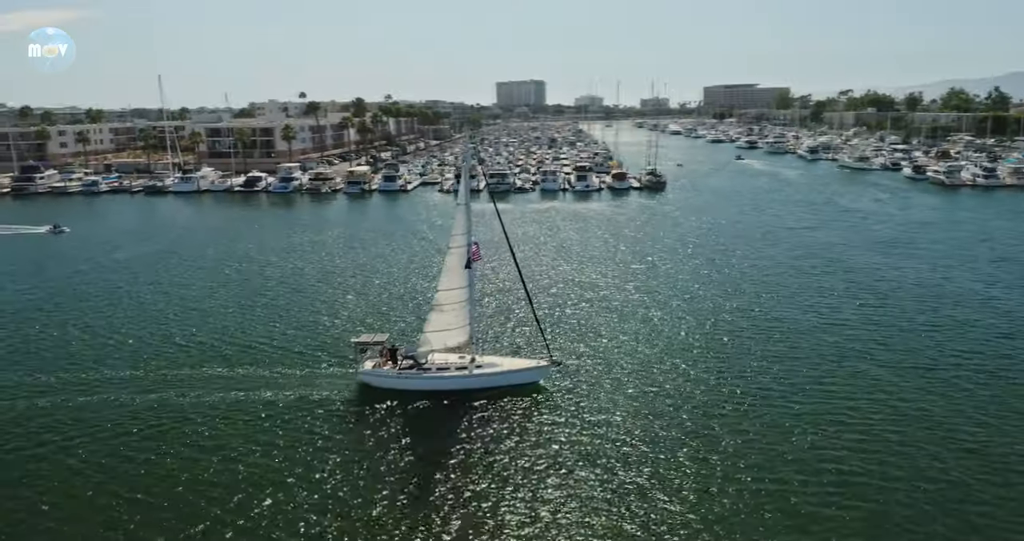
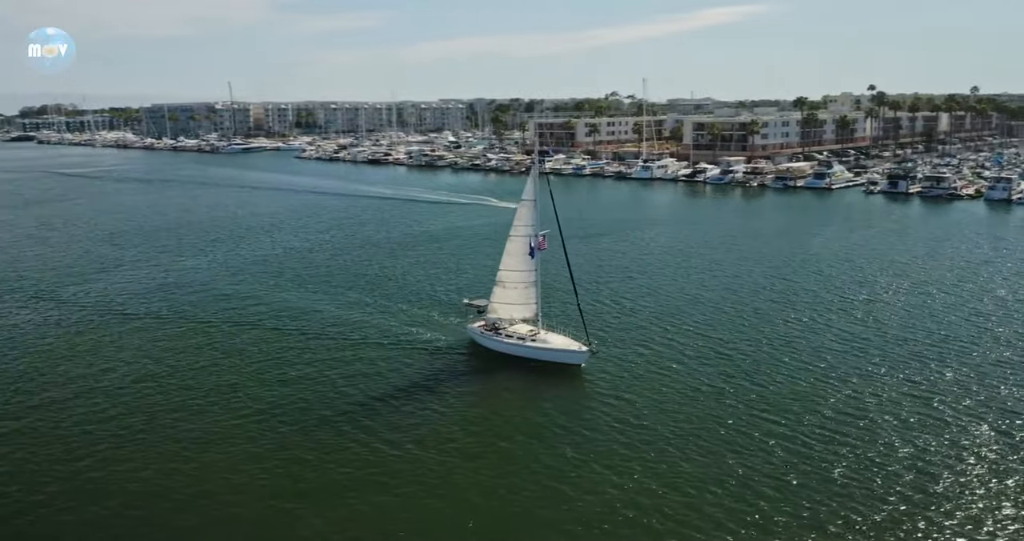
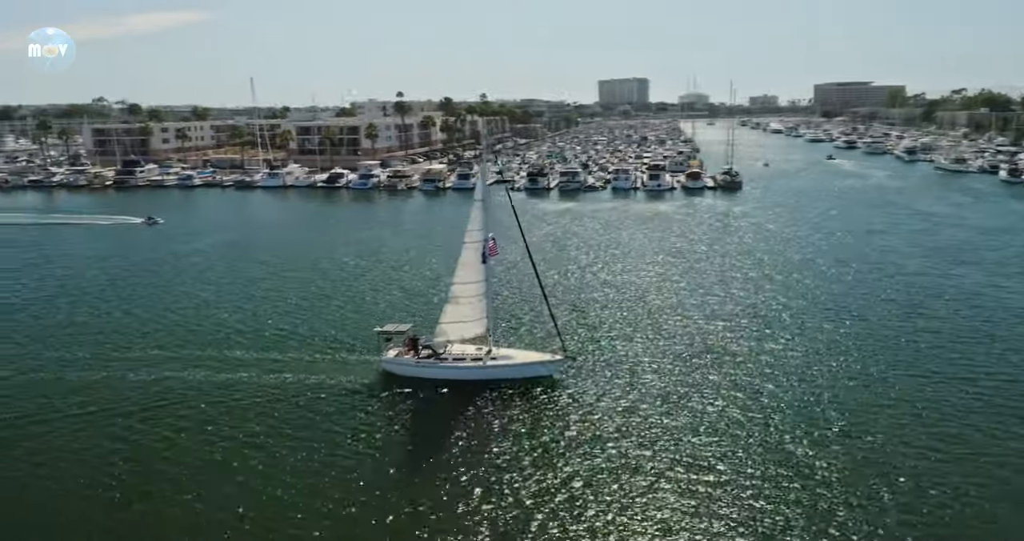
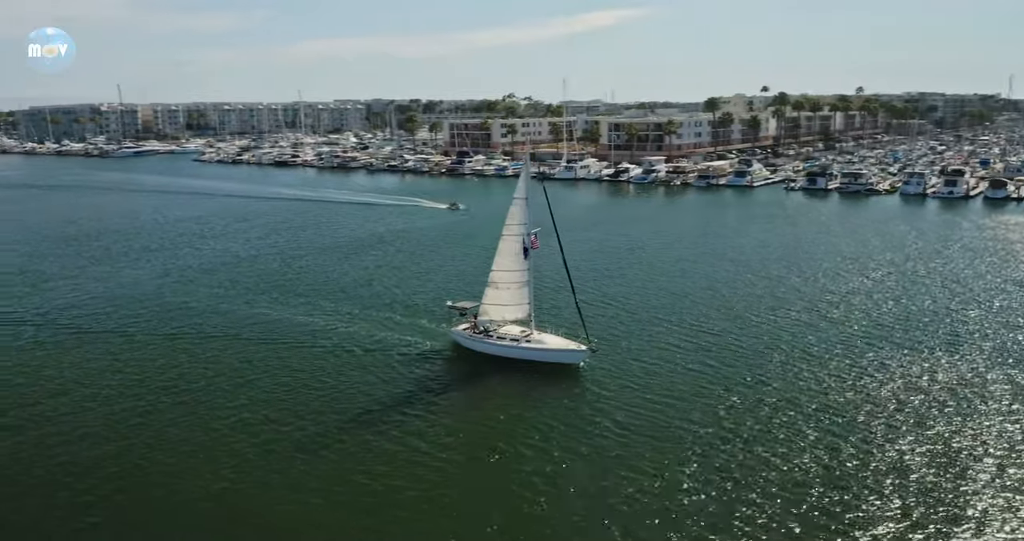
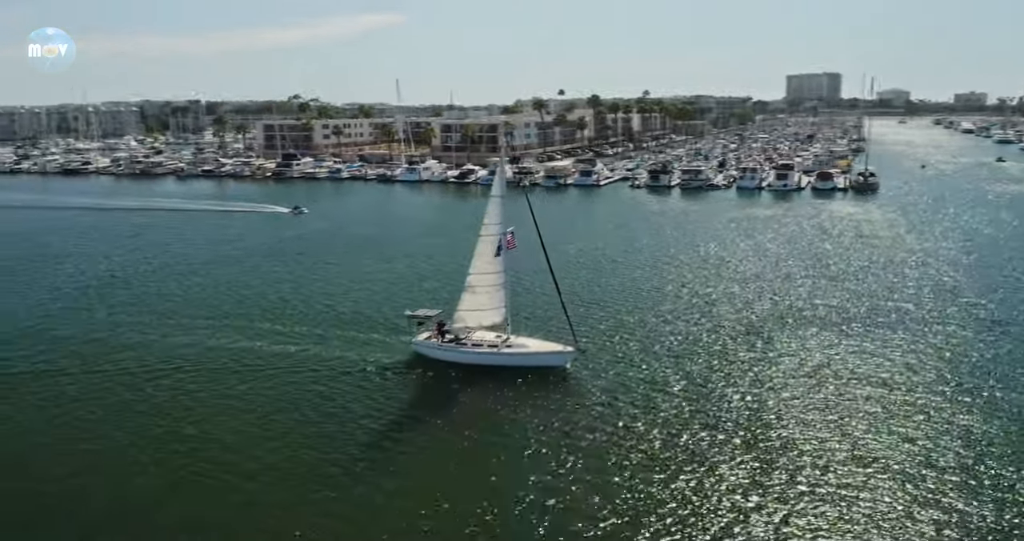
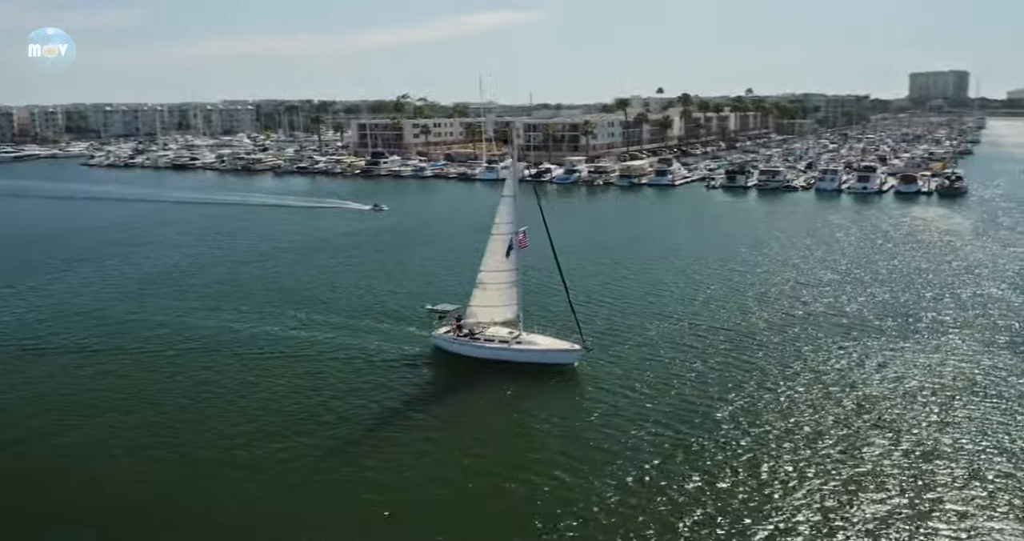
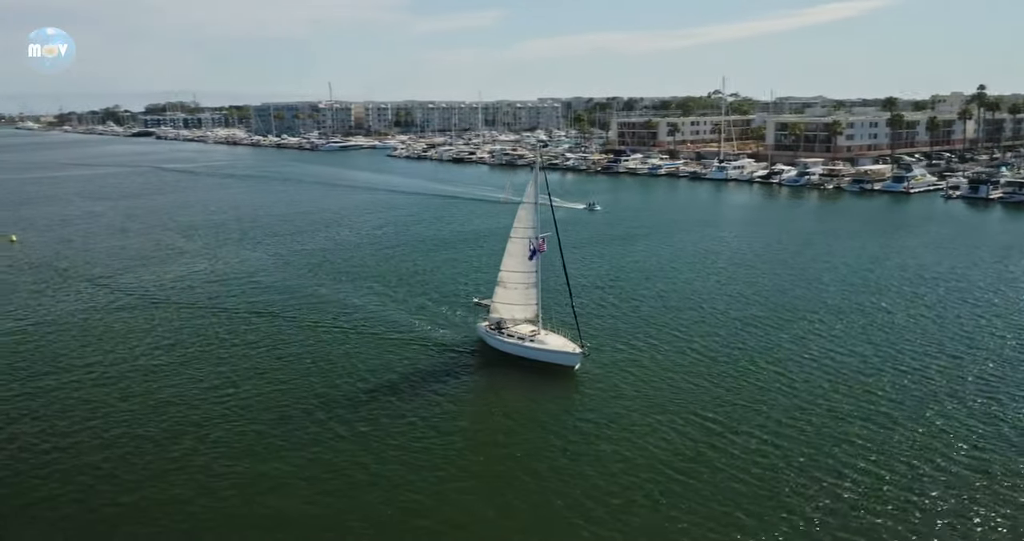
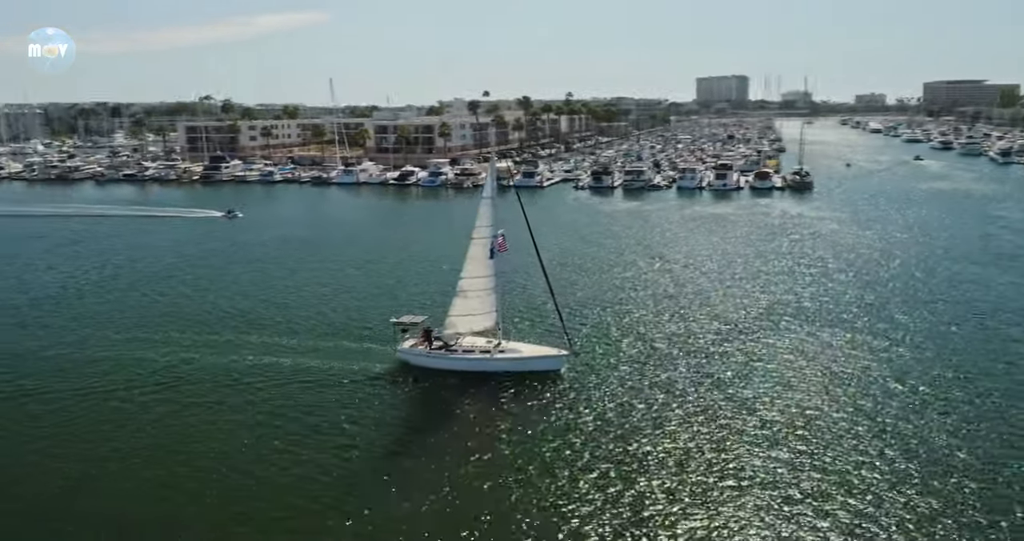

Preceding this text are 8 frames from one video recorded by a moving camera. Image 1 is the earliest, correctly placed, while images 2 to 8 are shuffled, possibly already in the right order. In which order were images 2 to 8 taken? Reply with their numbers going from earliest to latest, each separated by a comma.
3, 8, 5, 6, 4, 2, 7
